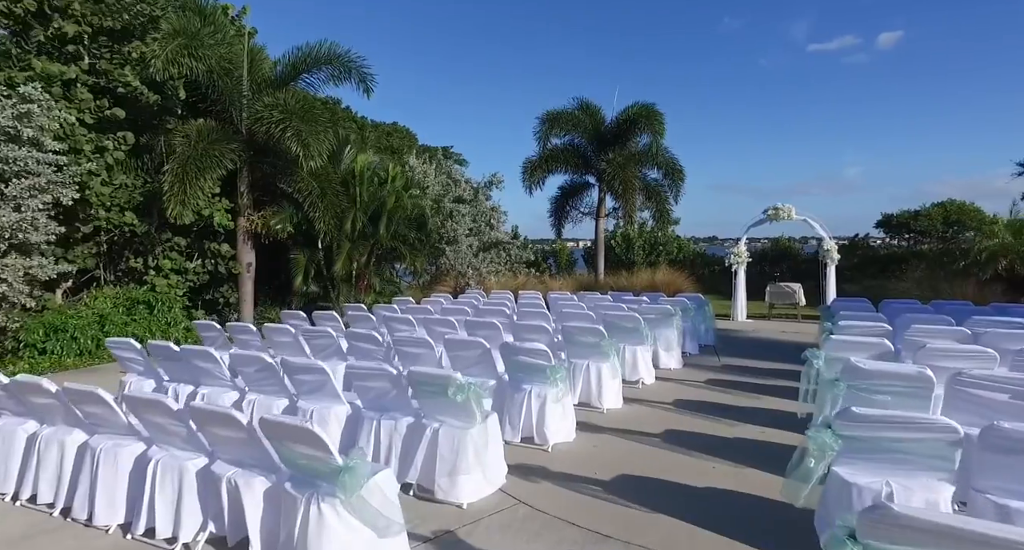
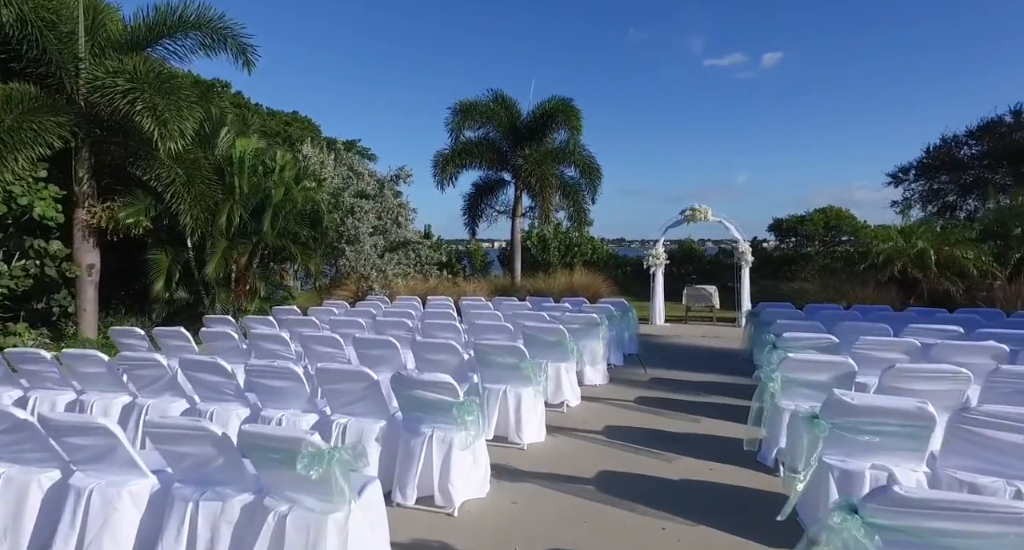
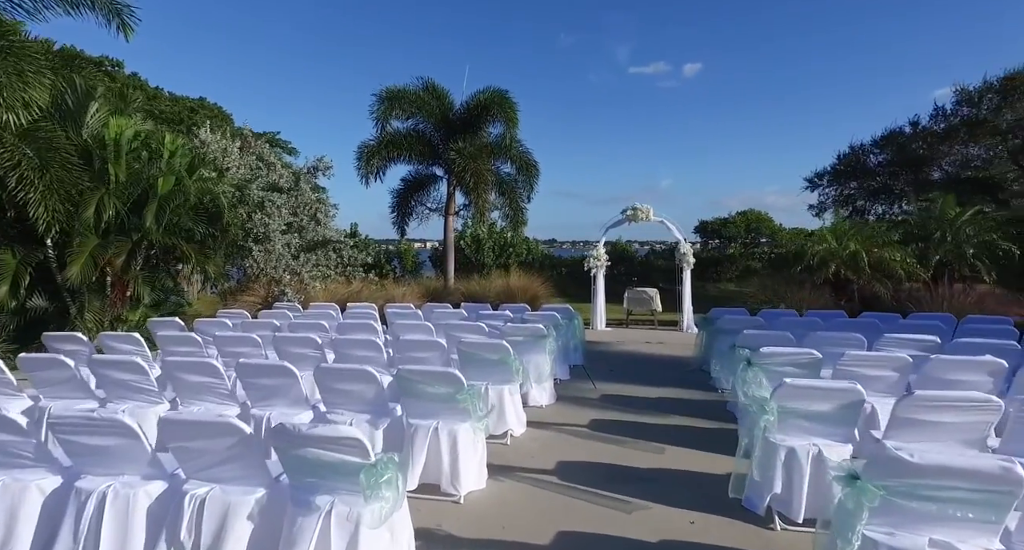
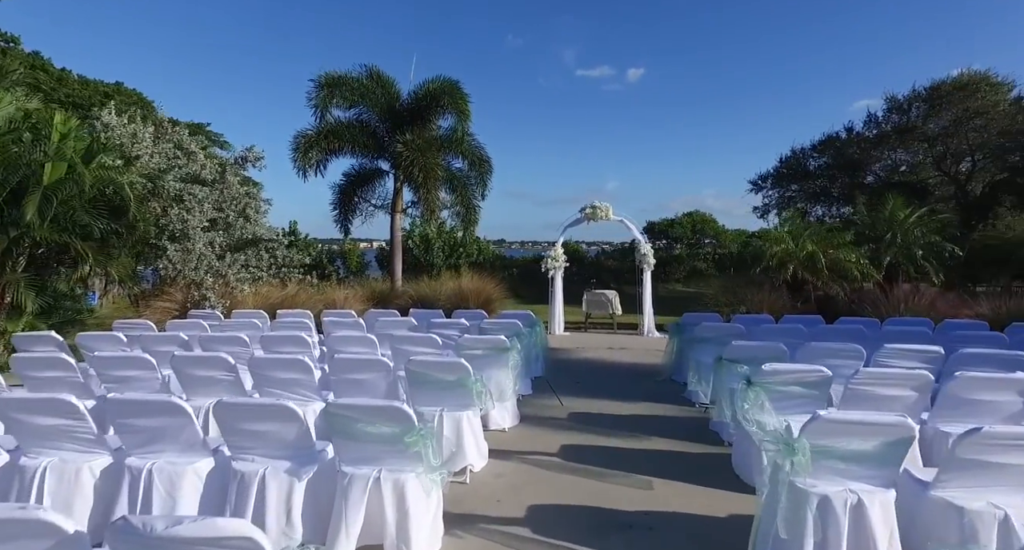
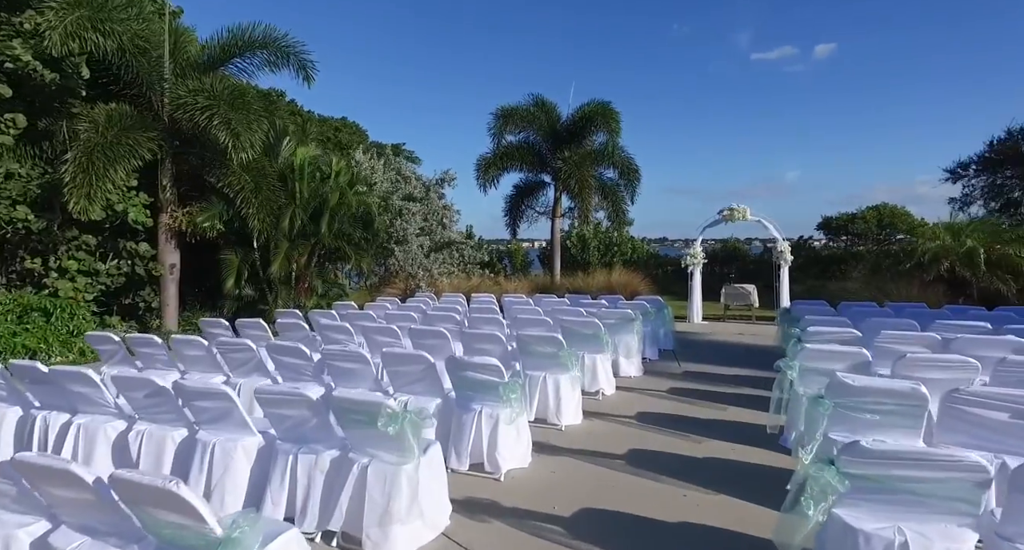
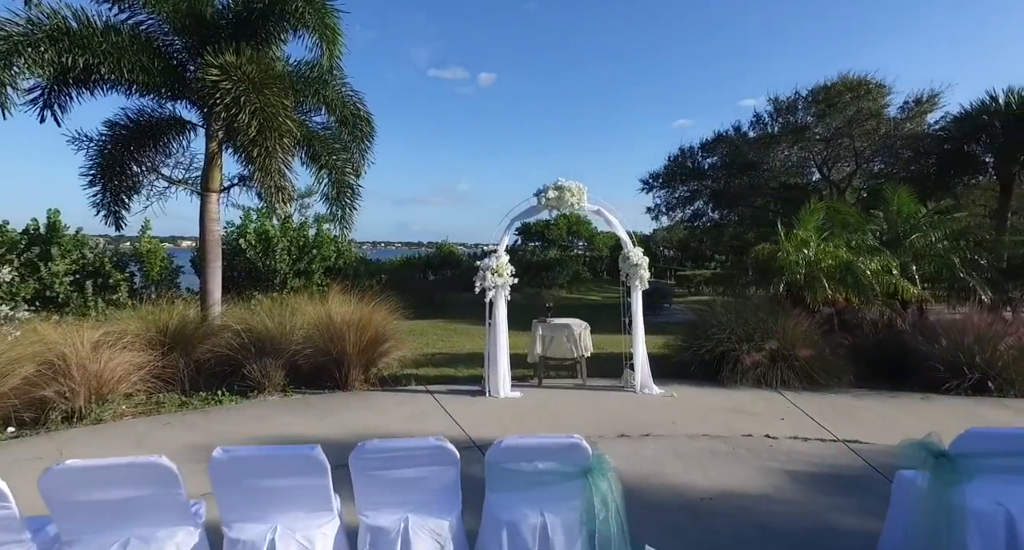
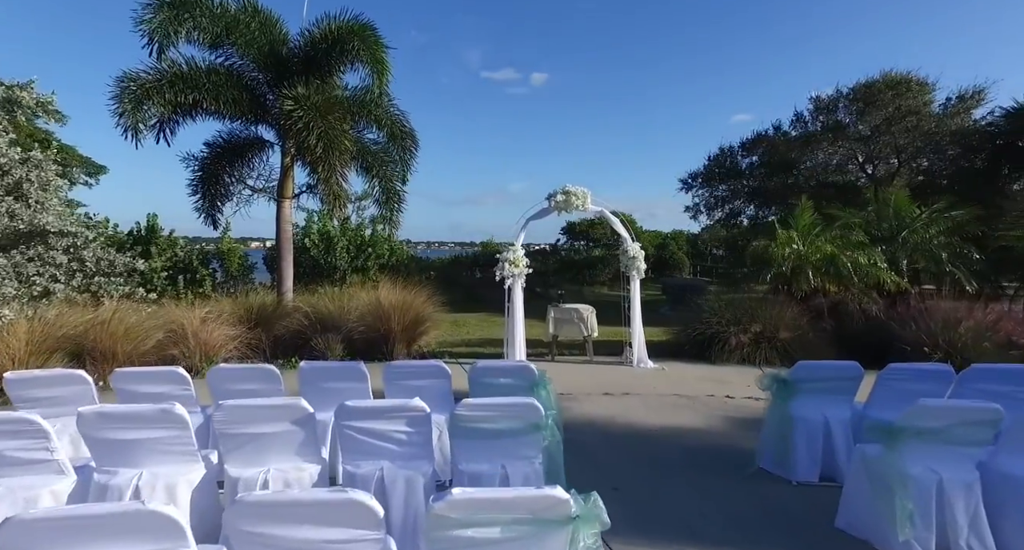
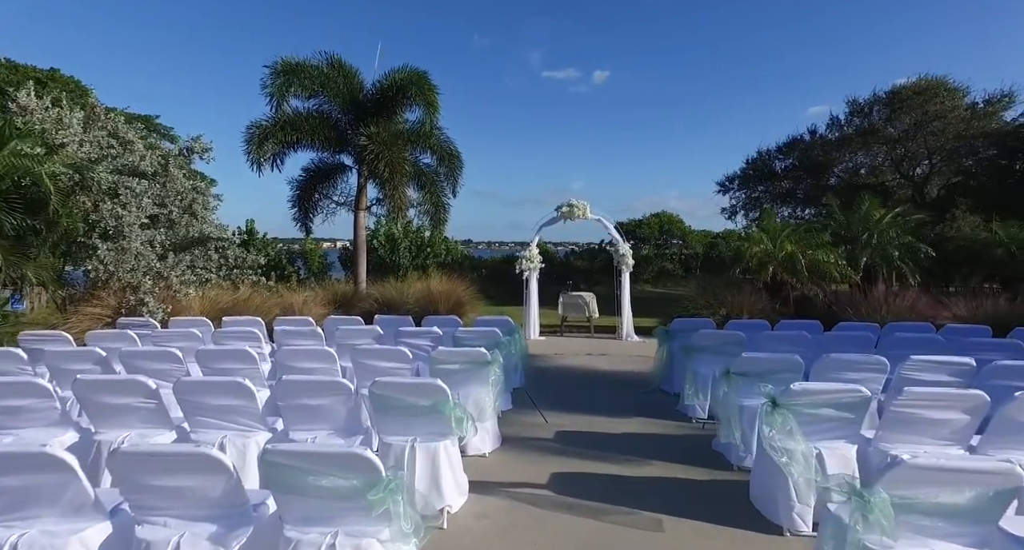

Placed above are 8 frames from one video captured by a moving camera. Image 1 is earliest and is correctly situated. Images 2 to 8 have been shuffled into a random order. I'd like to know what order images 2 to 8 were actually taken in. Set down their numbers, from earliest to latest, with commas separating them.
5, 2, 3, 4, 8, 7, 6
